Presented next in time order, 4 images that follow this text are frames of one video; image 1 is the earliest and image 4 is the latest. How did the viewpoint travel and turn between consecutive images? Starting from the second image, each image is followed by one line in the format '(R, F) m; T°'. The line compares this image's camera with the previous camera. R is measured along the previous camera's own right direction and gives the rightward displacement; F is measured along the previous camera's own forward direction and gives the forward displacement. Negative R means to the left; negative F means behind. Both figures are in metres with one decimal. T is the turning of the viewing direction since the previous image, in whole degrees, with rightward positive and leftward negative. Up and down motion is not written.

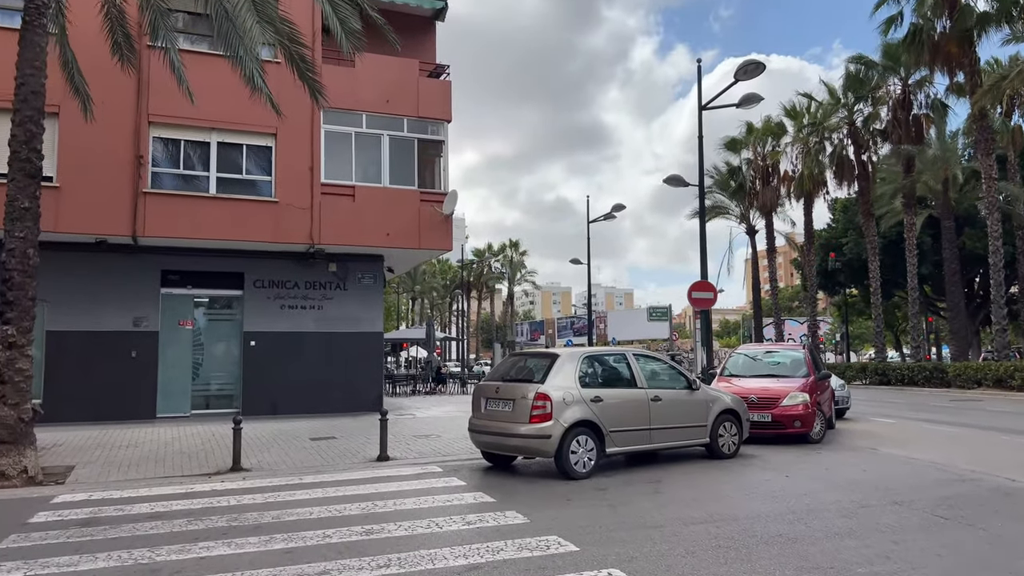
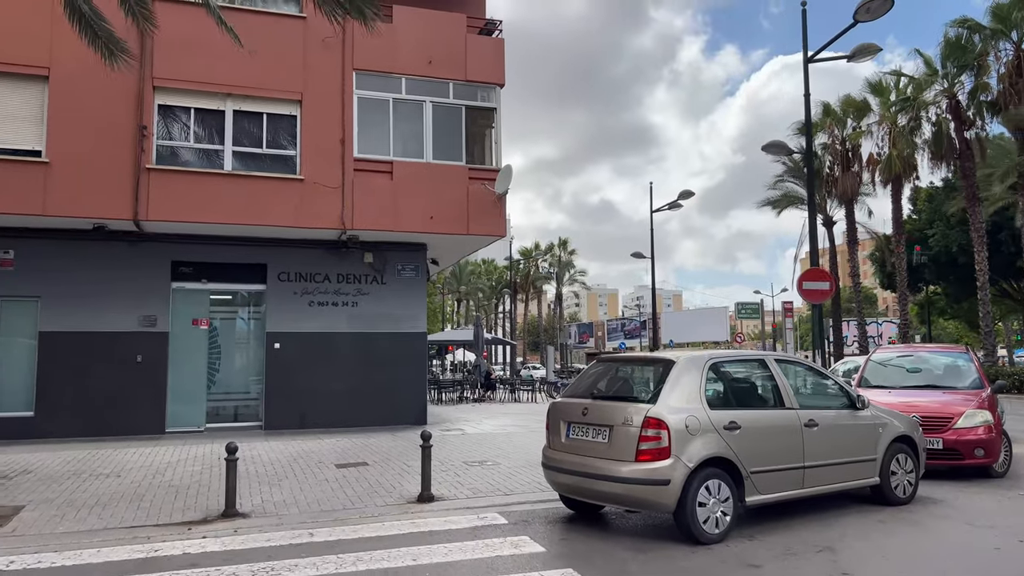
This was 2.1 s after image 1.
(-0.4, +2.6) m; -3°
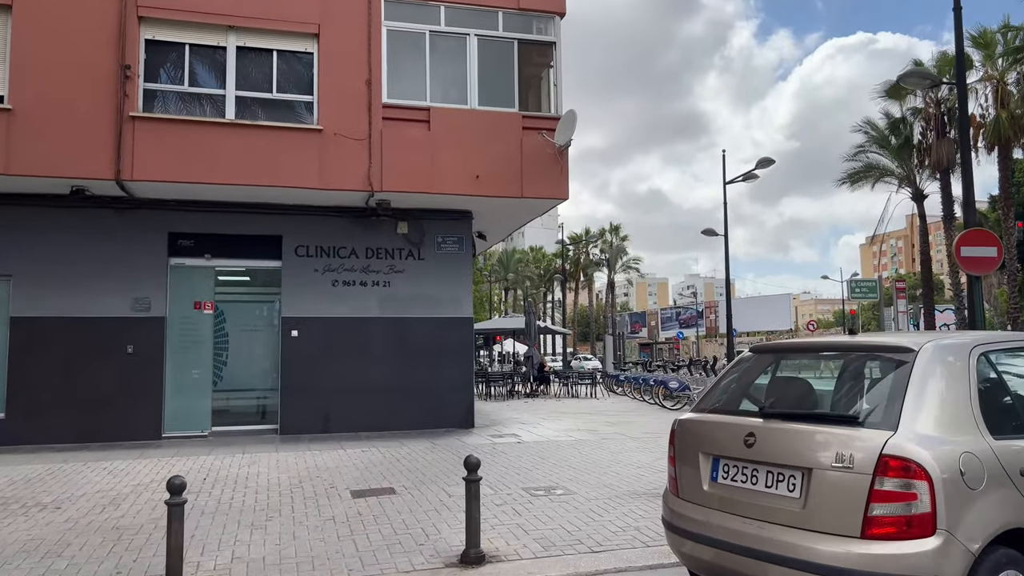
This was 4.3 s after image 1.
(-0.3, +2.6) m; -3°
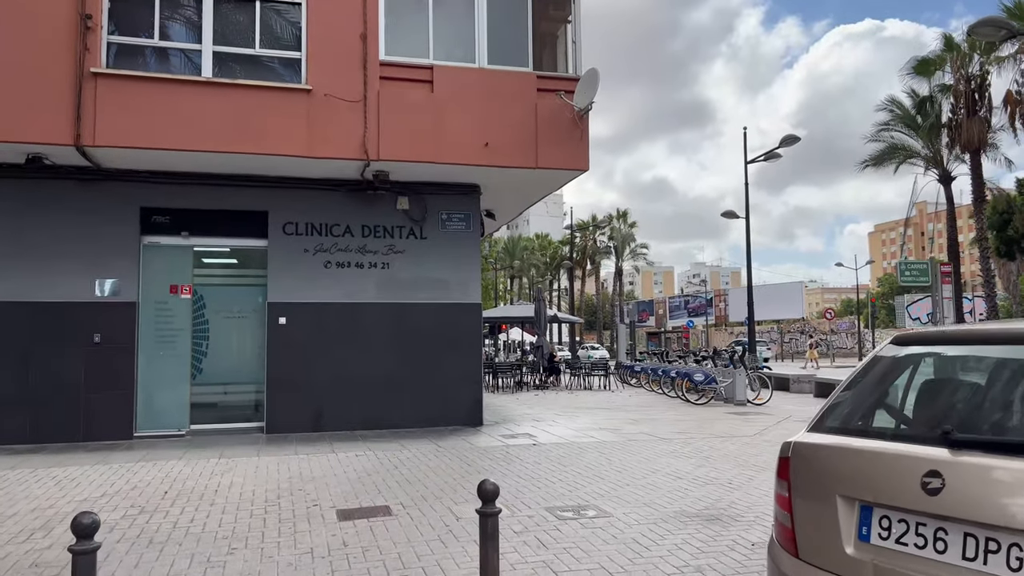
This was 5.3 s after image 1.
(-0.1, +1.3) m; 0°
